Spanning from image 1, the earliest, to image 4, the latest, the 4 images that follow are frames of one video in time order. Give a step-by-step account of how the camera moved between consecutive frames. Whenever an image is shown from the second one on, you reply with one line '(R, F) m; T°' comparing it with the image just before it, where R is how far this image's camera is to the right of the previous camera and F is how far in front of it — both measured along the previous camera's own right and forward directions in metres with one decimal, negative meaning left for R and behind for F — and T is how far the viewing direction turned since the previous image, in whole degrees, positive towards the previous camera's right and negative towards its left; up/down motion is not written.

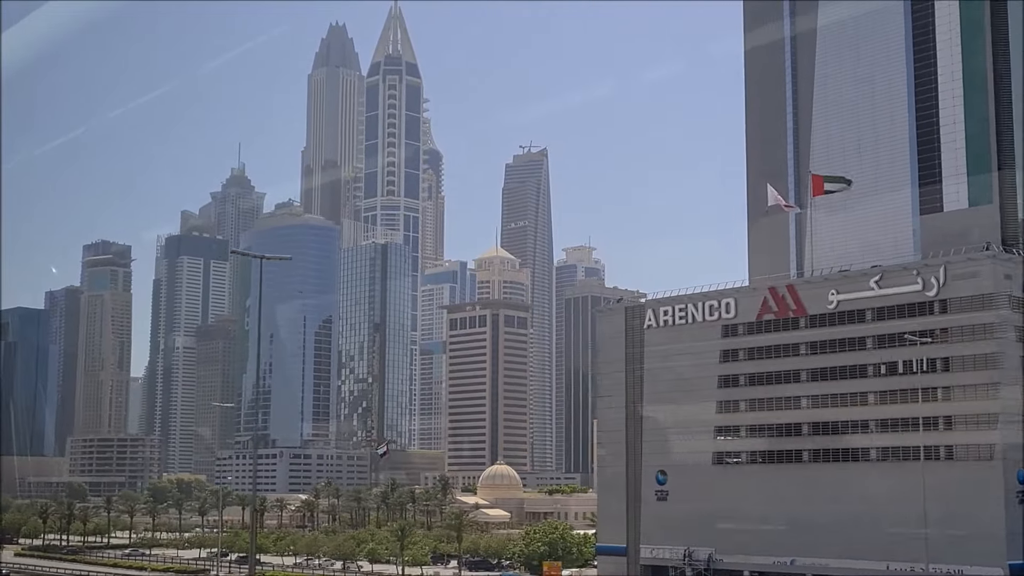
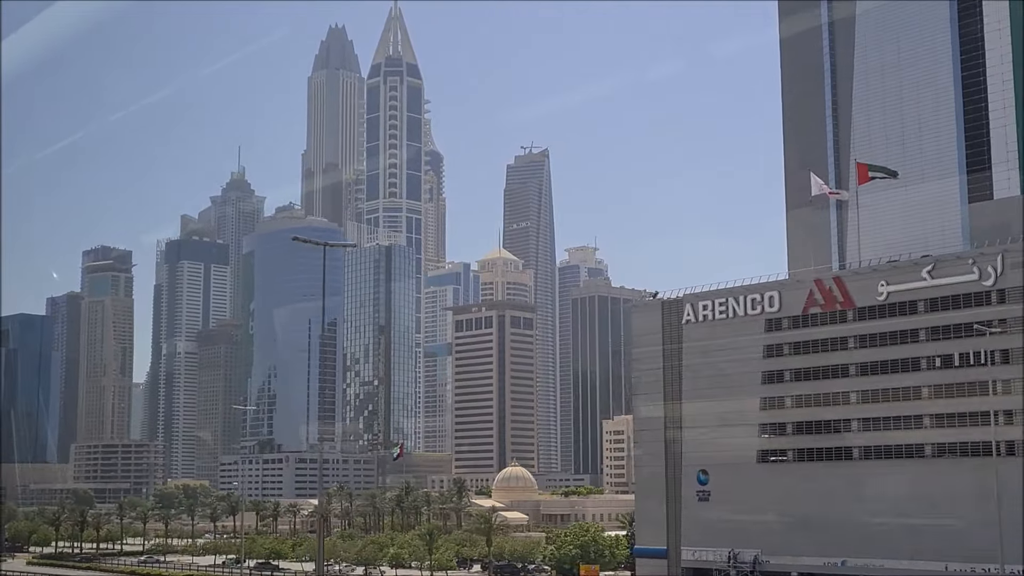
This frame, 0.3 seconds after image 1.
(-1.1, +1.1) m; 0°
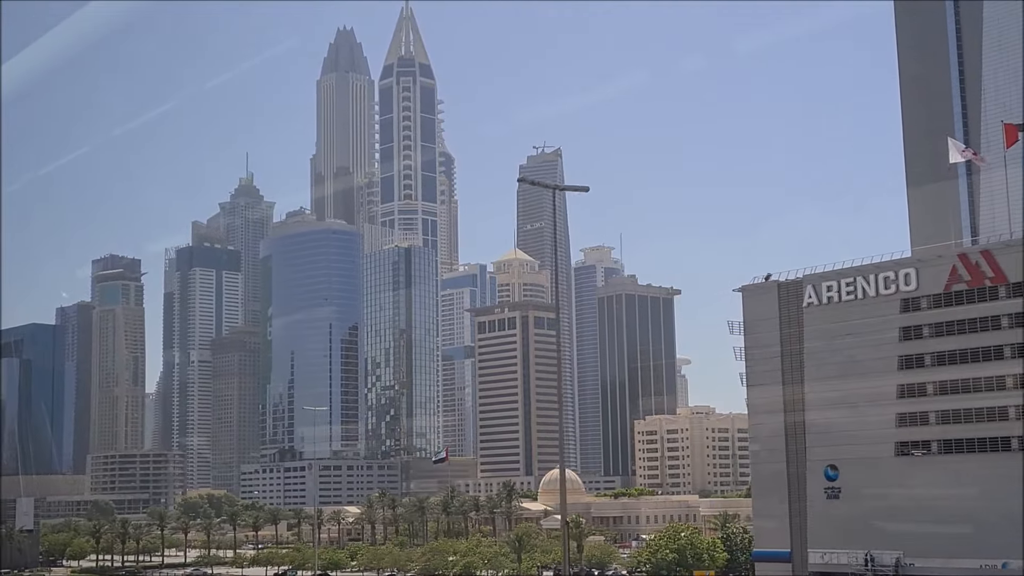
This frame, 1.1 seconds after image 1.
(-2.9, +3.0) m; 0°
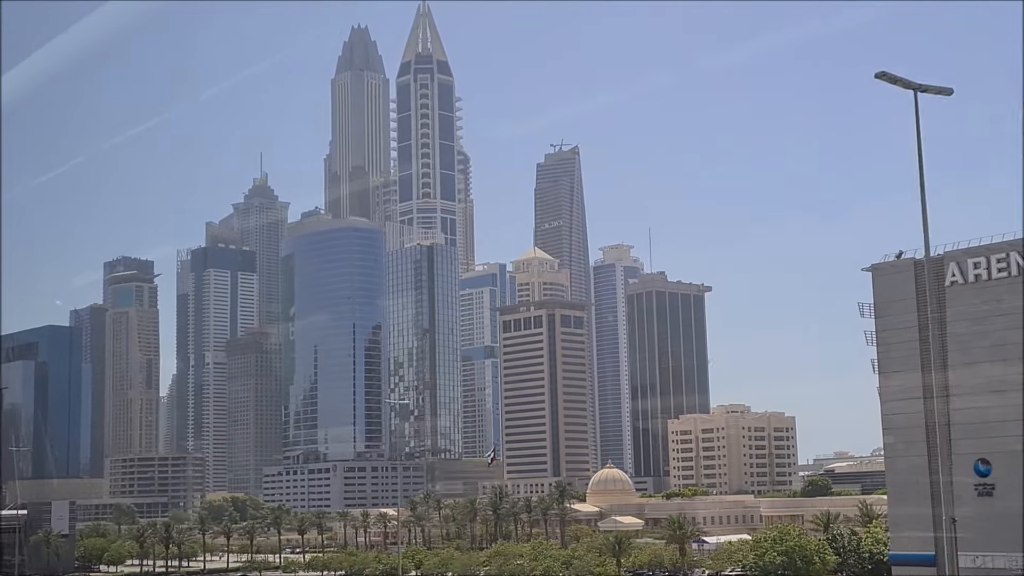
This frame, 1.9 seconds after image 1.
(-2.9, +2.9) m; 0°
